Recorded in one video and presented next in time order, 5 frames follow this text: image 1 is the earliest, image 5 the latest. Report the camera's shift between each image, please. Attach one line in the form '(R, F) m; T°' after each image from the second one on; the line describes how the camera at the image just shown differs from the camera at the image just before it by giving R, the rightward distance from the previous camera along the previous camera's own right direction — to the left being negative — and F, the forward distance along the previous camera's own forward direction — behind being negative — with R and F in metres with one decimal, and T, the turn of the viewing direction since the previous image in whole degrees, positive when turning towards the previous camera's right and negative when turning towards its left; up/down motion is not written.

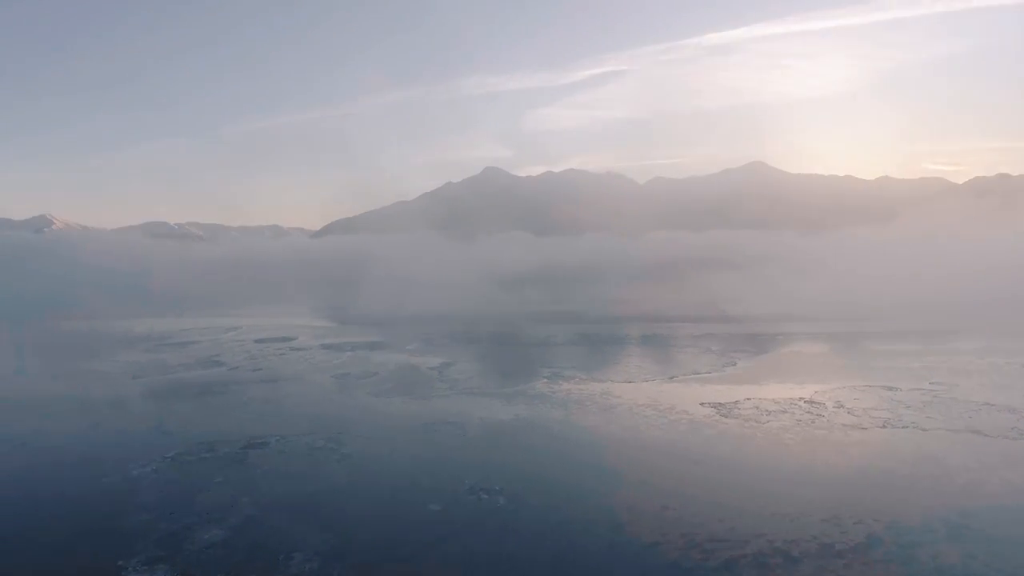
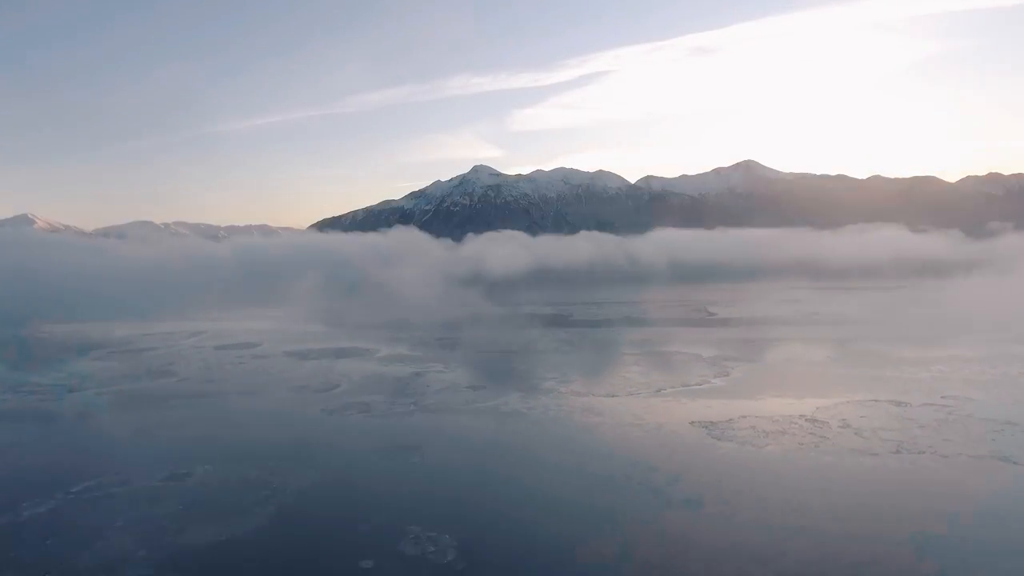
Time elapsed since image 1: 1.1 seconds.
(+0.8, +2.4) m; +1°
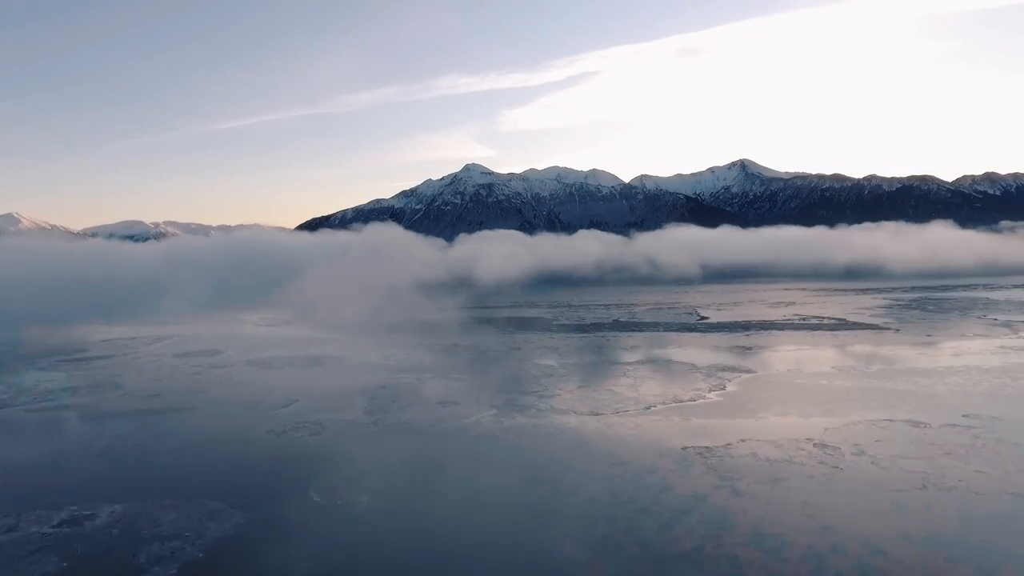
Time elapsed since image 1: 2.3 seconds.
(+0.8, +2.4) m; 0°
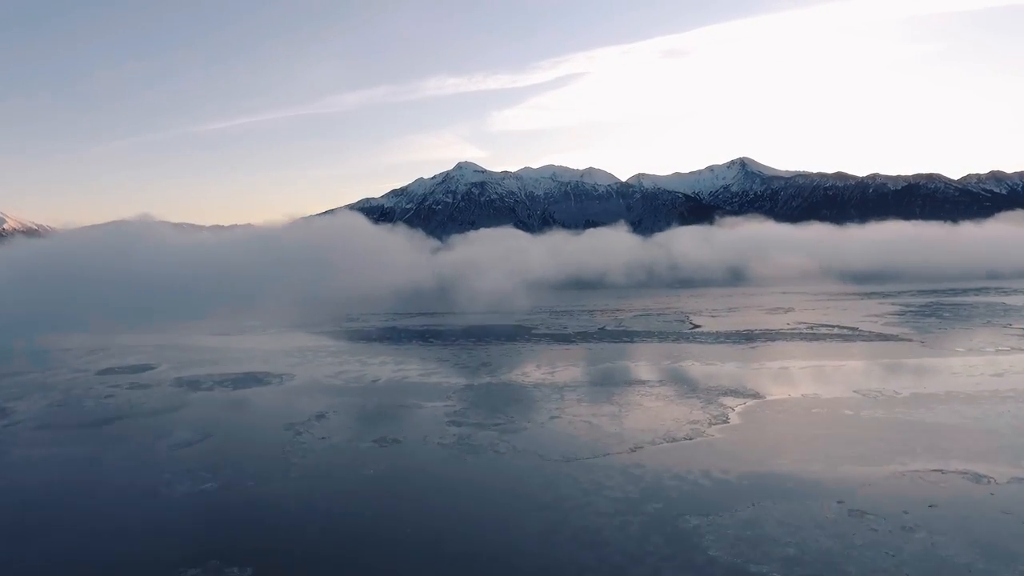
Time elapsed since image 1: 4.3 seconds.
(+1.3, +4.3) m; 0°
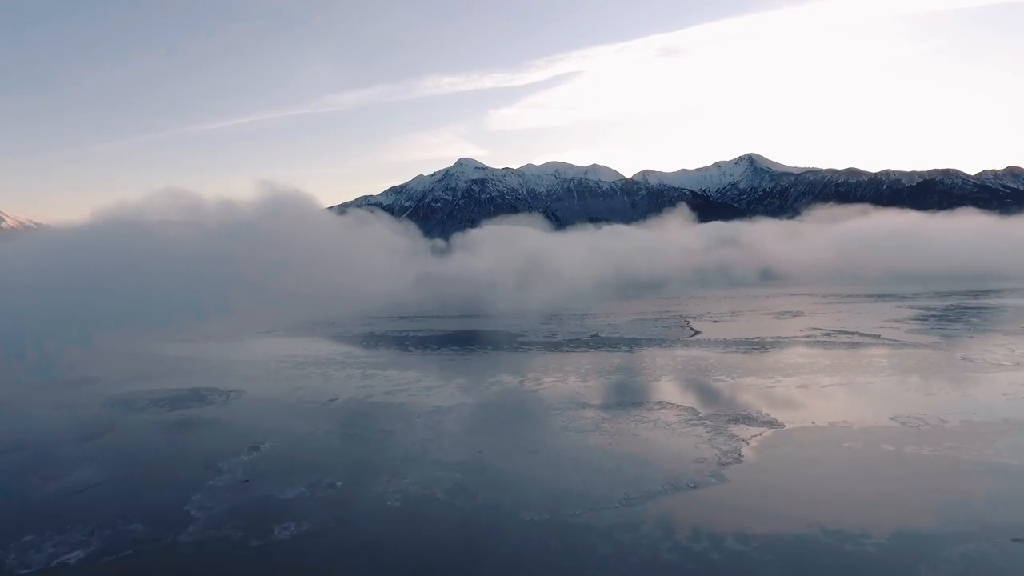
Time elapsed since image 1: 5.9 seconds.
(+1.0, +3.5) m; -1°
